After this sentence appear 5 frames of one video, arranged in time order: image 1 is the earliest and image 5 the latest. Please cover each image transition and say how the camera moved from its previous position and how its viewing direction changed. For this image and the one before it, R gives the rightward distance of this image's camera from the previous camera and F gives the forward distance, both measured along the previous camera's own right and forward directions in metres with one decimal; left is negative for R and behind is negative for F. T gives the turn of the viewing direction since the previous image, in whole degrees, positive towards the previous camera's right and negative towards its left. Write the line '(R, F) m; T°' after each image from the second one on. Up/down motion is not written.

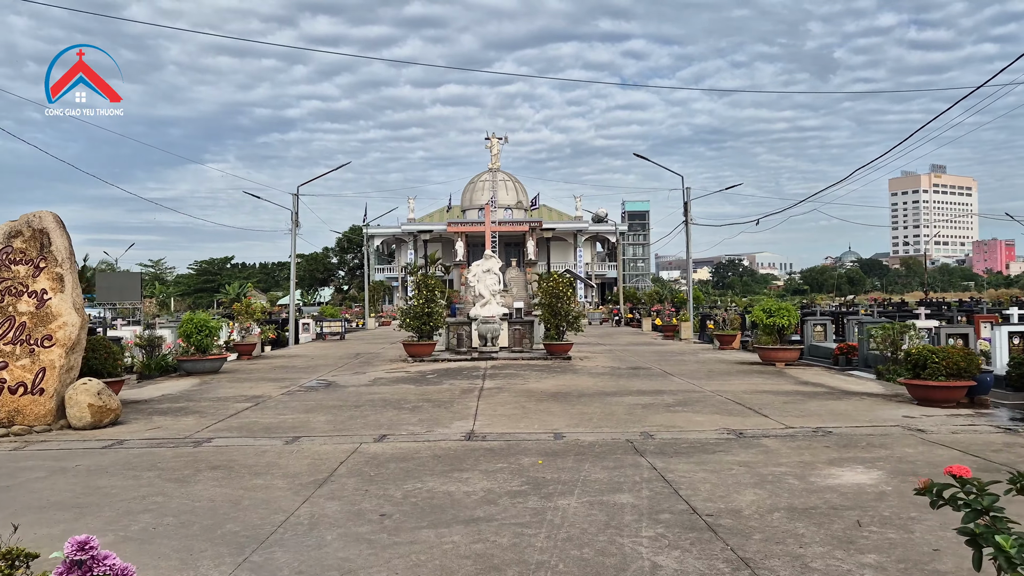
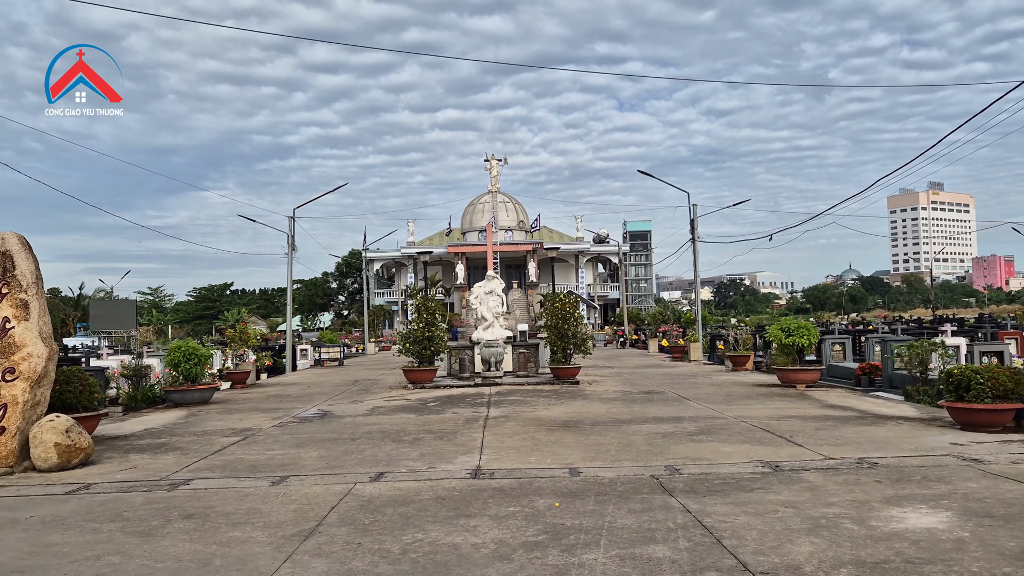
(-0.1, +0.8) m; 0°
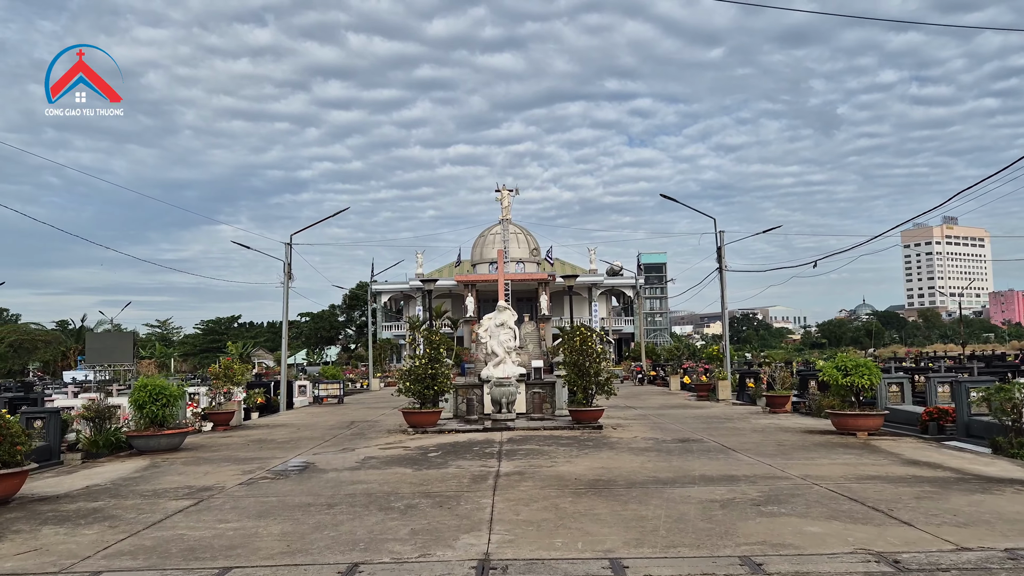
(-0.1, +2.0) m; -1°
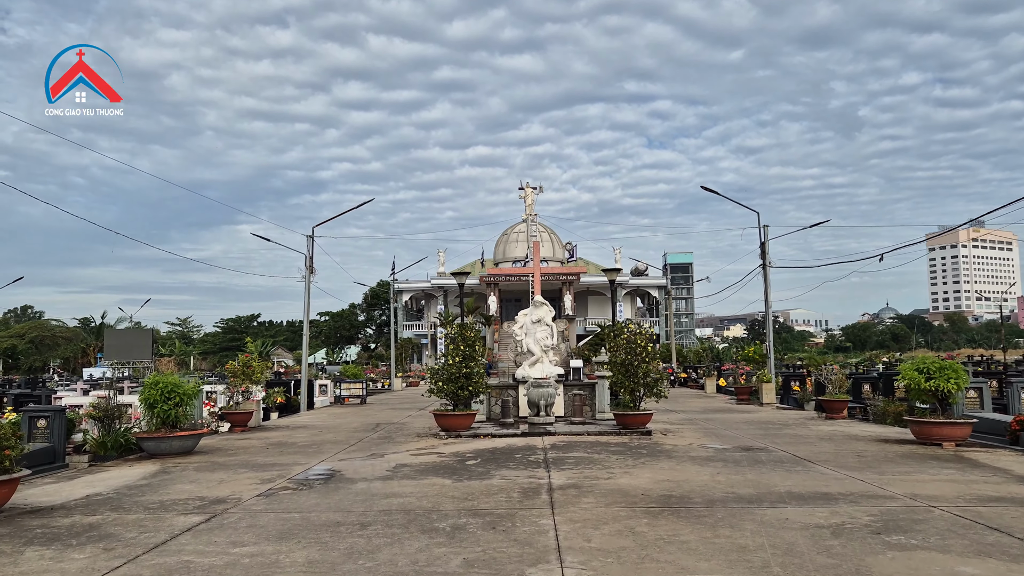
(-0.4, +1.3) m; -1°
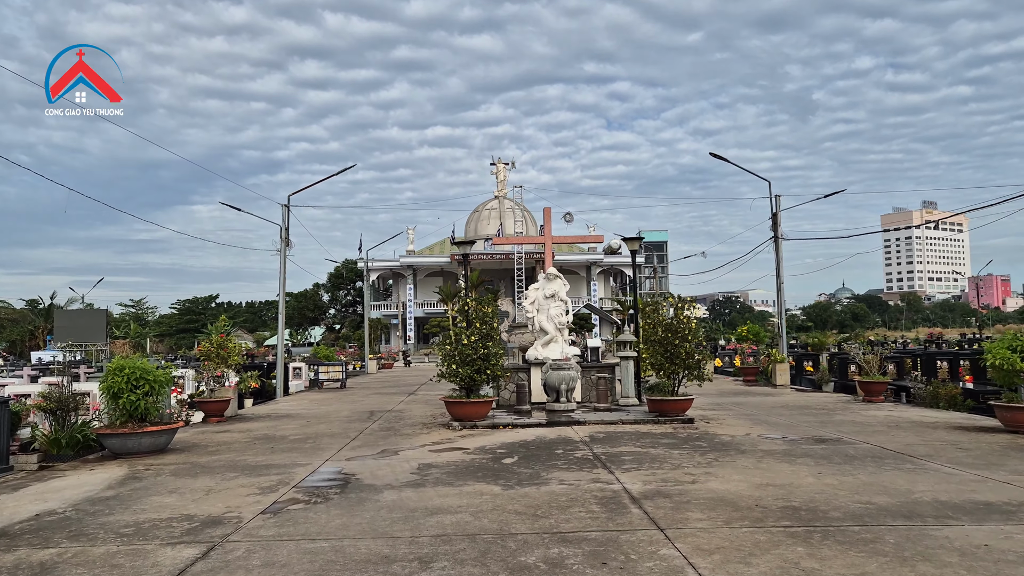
(-0.9, +1.9) m; +3°
